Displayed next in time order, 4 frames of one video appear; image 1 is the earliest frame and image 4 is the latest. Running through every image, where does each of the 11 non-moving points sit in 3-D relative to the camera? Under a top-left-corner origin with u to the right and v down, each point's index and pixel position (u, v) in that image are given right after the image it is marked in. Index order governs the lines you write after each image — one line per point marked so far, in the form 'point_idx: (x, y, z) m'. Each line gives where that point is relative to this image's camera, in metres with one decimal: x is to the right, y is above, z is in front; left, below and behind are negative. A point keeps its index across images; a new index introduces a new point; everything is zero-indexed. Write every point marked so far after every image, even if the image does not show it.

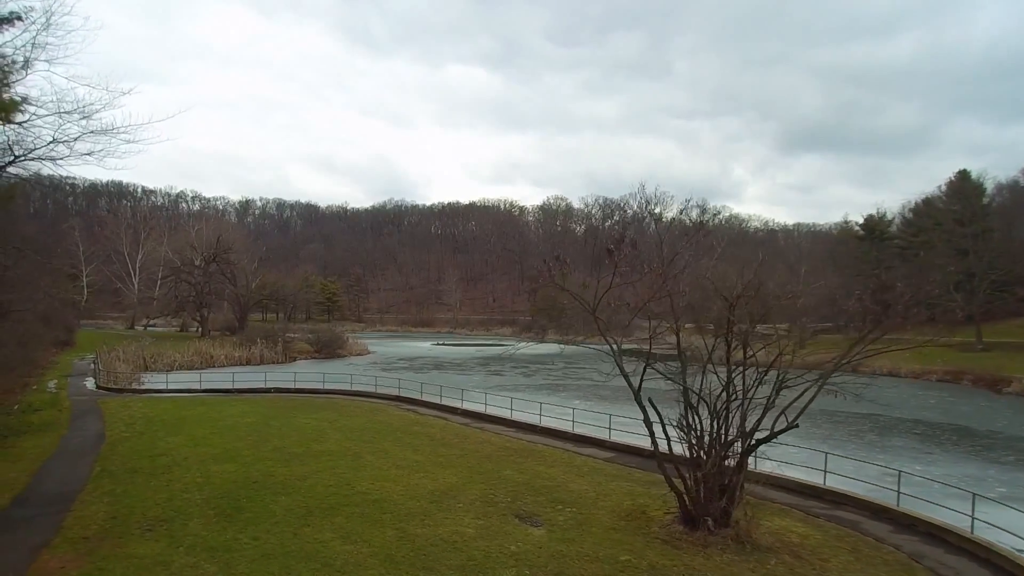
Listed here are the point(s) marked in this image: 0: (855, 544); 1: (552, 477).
0: (+6.1, -4.5, +10.6) m
1: (+0.9, -4.2, +13.3) m
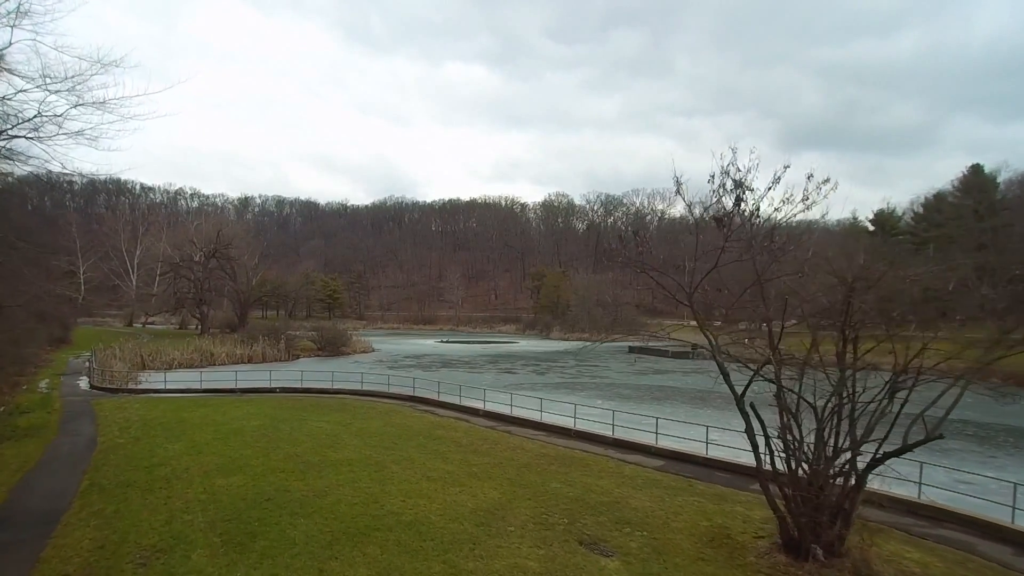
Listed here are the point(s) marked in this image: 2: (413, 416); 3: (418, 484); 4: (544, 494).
0: (+7.0, -4.2, +8.9) m
1: (+1.8, -3.9, +11.6) m
2: (-3.2, -4.2, +19.6) m
3: (-1.8, -3.8, +11.5) m
4: (+0.6, -3.9, +11.3) m
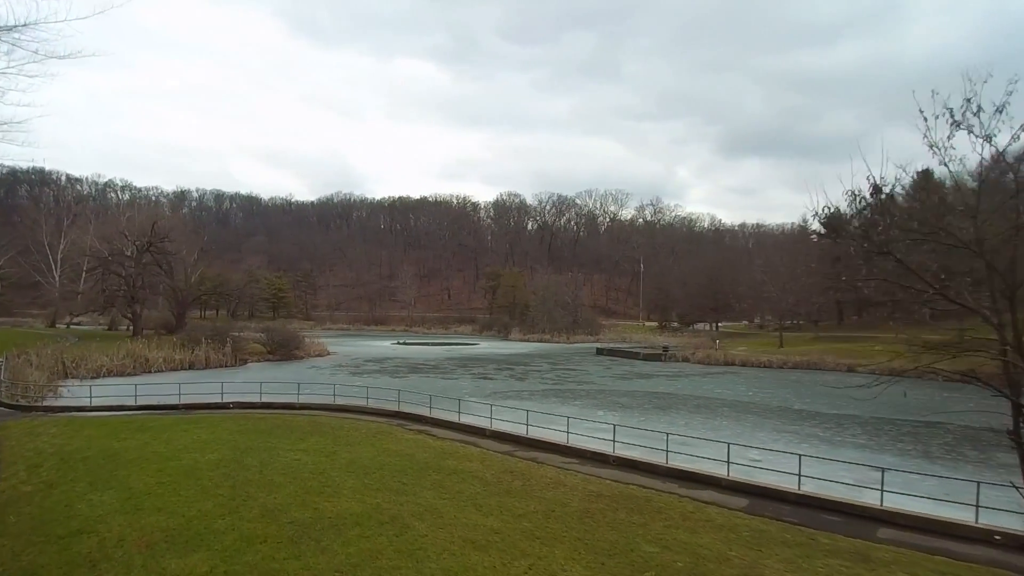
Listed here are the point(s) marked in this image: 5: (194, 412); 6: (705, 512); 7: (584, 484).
0: (+8.3, -4.2, +6.4) m
1: (+3.0, -3.8, +8.6) m
2: (-2.7, -4.1, +16.1) m
3: (-0.6, -3.6, +8.2) m
4: (+1.8, -3.8, +8.1) m
5: (-10.6, -4.1, +19.9) m
6: (+3.5, -4.0, +10.7) m
7: (+1.5, -4.0, +12.4) m
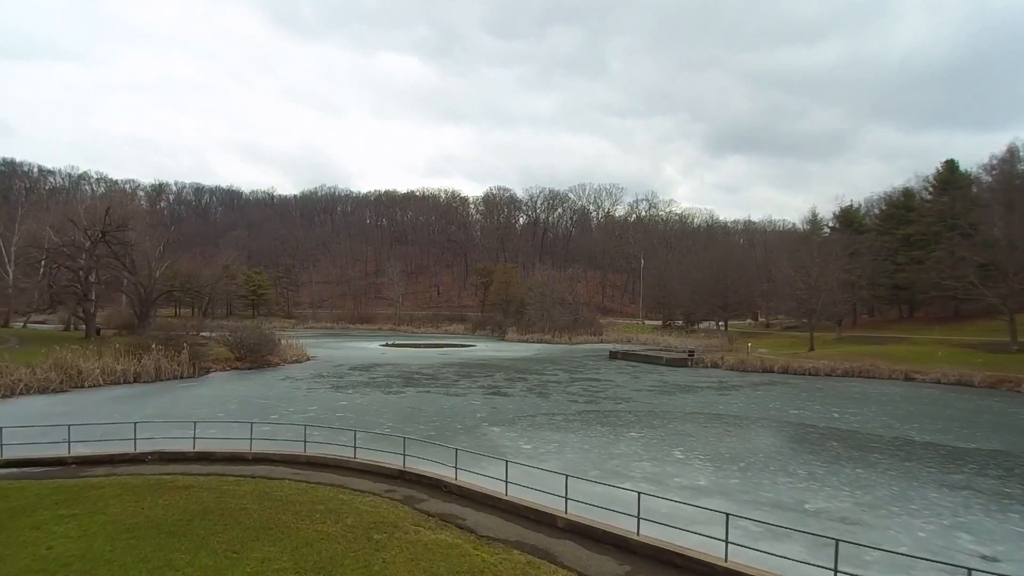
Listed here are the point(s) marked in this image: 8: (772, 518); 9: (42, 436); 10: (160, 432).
0: (+10.2, -4.1, -0.5) m
1: (+4.7, -3.7, +1.6) m
2: (-1.1, -3.9, +9.0) m
3: (+1.1, -3.5, +1.1) m
4: (+3.5, -3.7, +1.1) m
5: (-9.1, -3.9, +12.6) m
6: (+5.2, -3.9, +3.7) m
7: (+3.2, -3.9, +5.3) m
8: (+5.7, -4.7, +13.1) m
9: (-13.3, -3.9, +16.9) m
10: (-10.3, -4.0, +17.6) m
